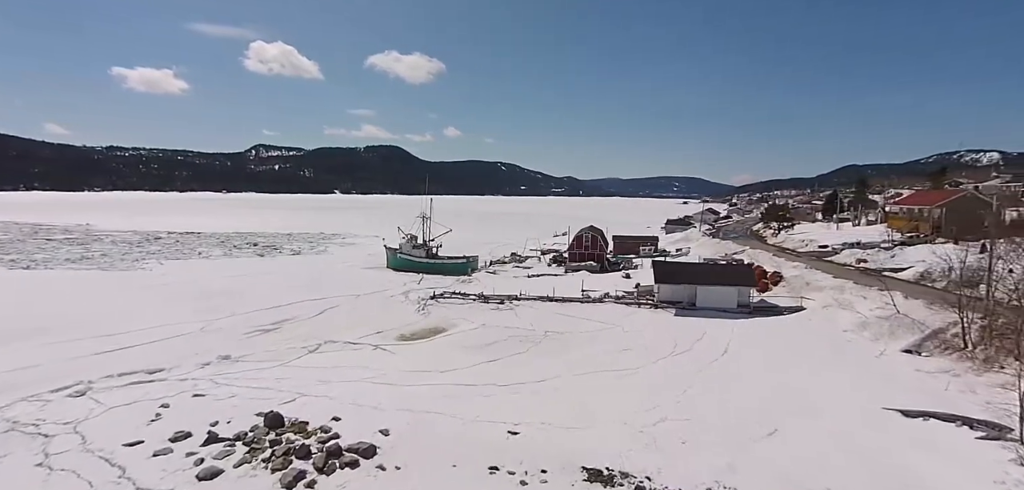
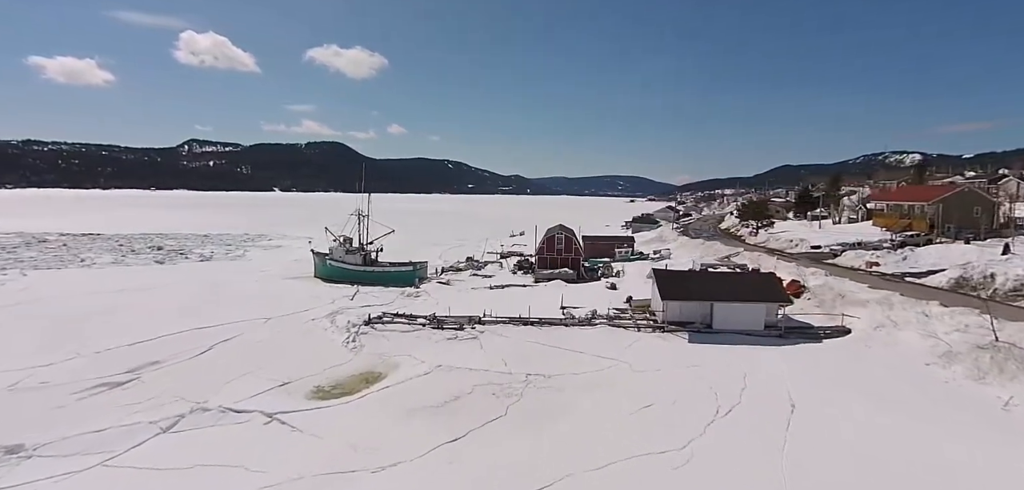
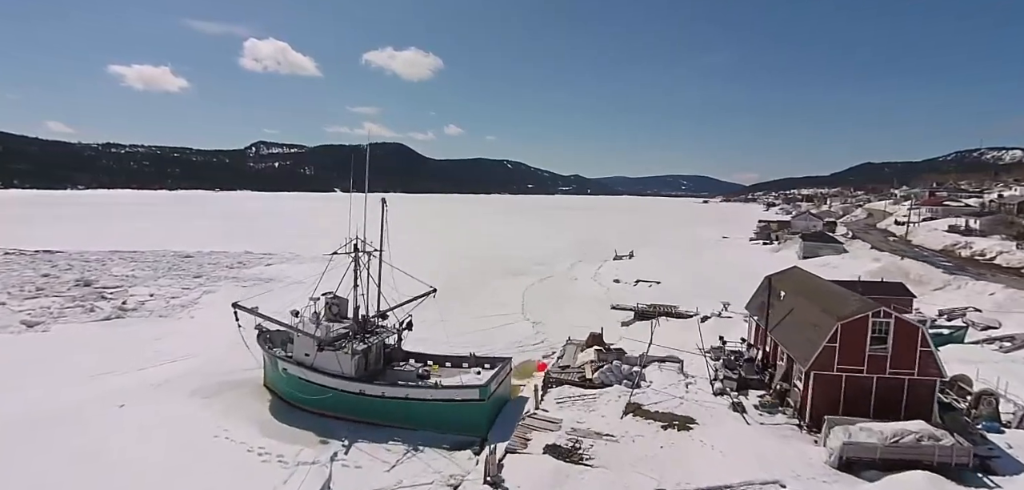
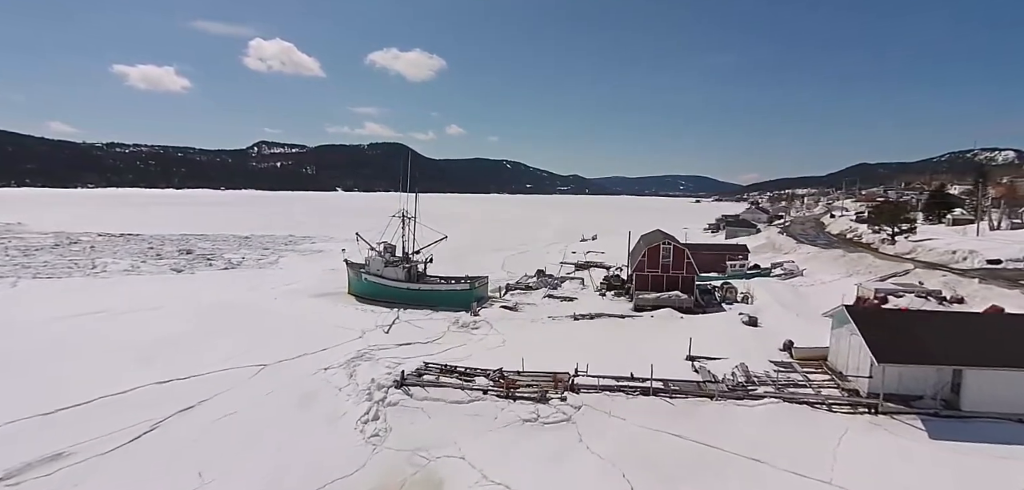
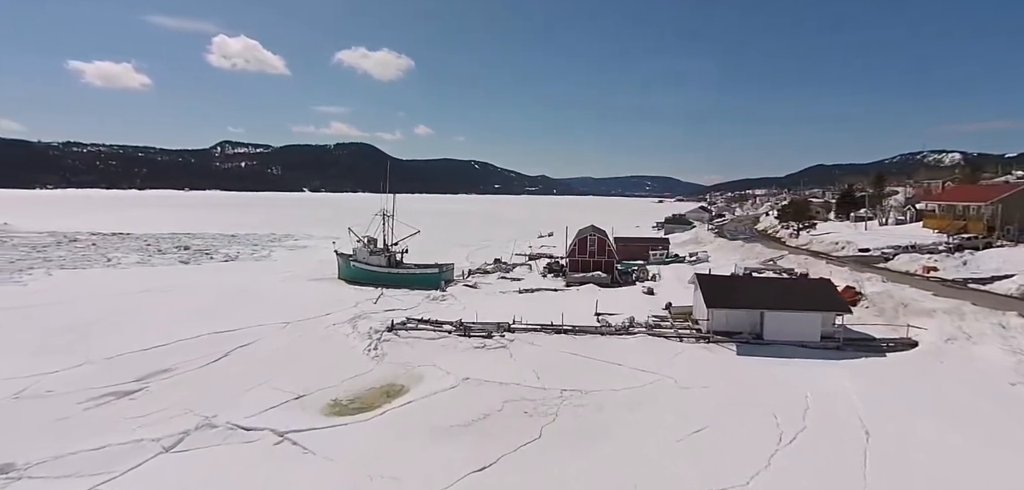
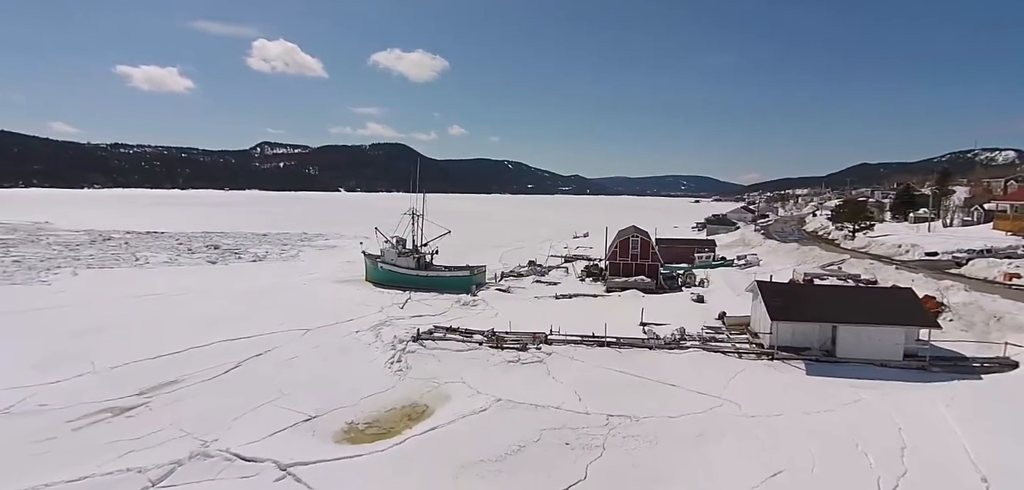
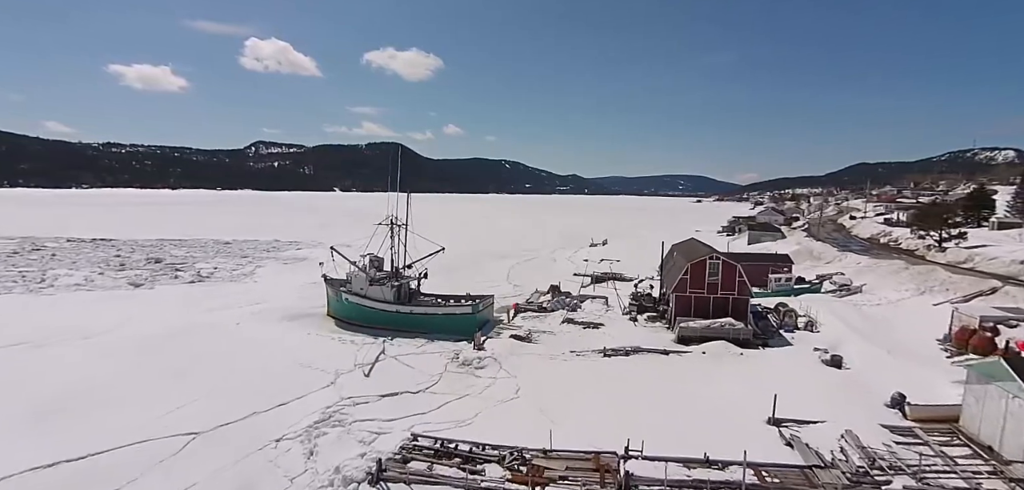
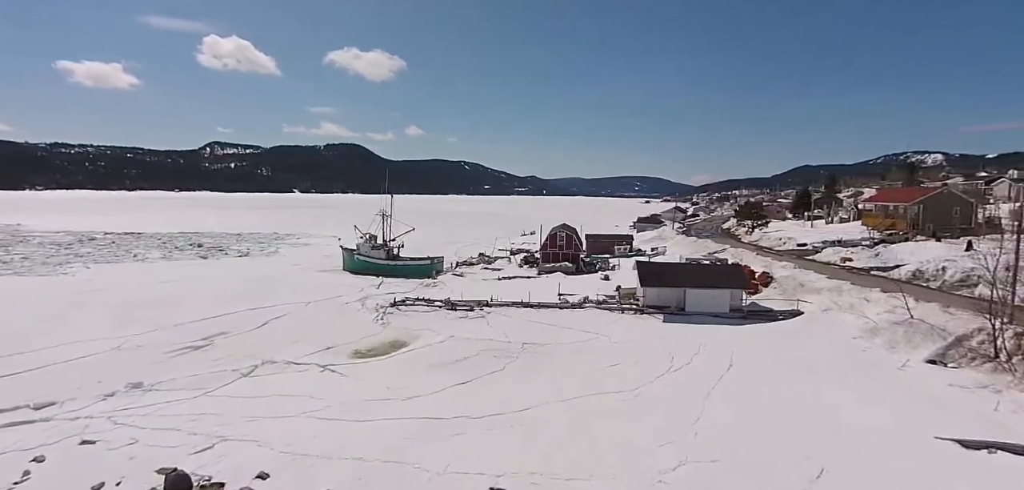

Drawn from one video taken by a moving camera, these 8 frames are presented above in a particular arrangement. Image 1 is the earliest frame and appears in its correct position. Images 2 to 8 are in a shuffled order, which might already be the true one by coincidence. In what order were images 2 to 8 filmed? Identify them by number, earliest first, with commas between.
8, 2, 5, 6, 4, 7, 3
